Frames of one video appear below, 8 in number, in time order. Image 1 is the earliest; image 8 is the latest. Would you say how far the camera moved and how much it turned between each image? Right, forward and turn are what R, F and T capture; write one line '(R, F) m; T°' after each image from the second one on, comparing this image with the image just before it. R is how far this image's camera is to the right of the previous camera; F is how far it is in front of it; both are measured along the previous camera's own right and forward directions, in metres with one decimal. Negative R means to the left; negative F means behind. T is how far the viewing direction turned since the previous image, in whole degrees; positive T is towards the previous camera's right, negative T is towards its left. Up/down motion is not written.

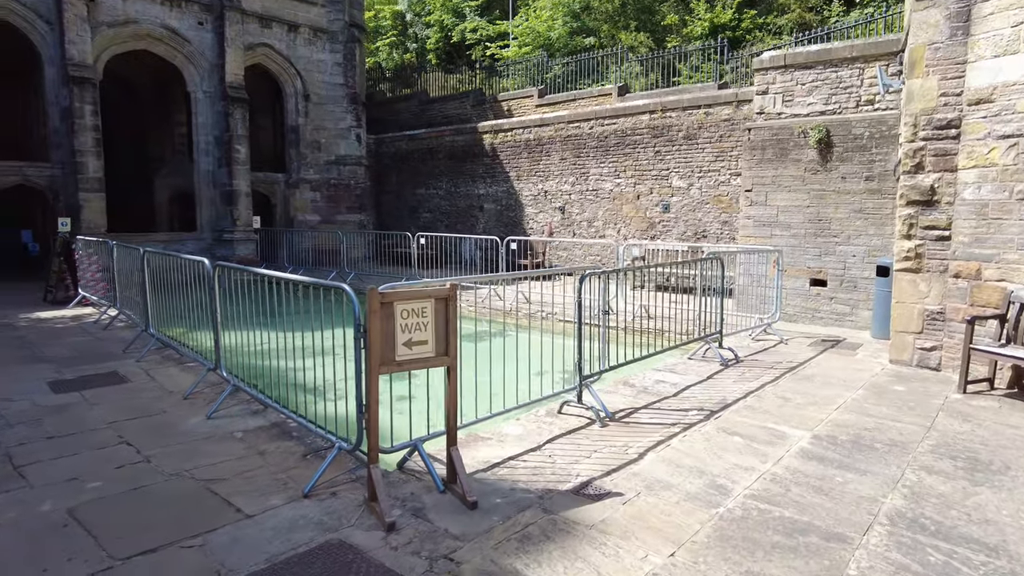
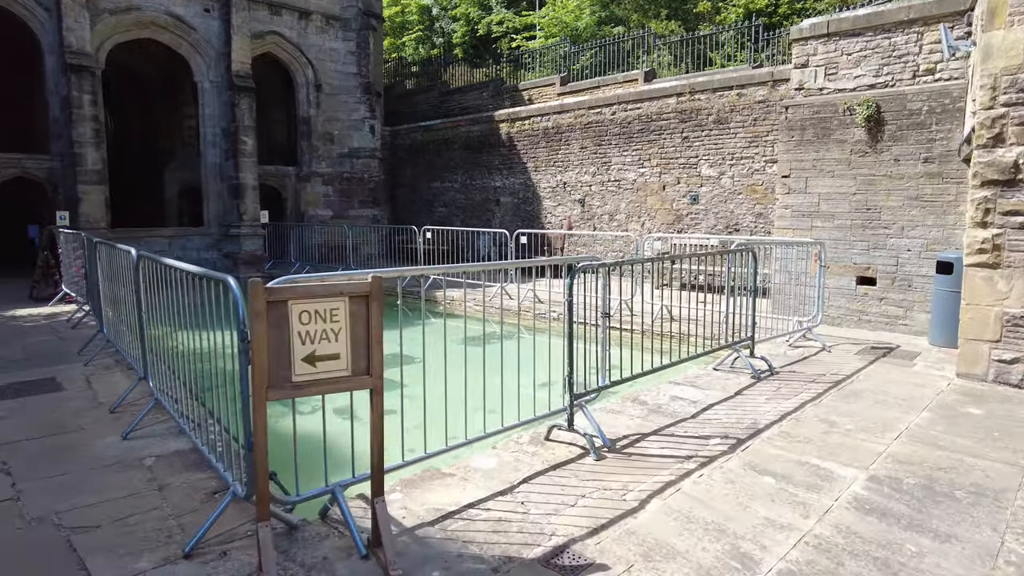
(+0.4, +1.0) m; -3°
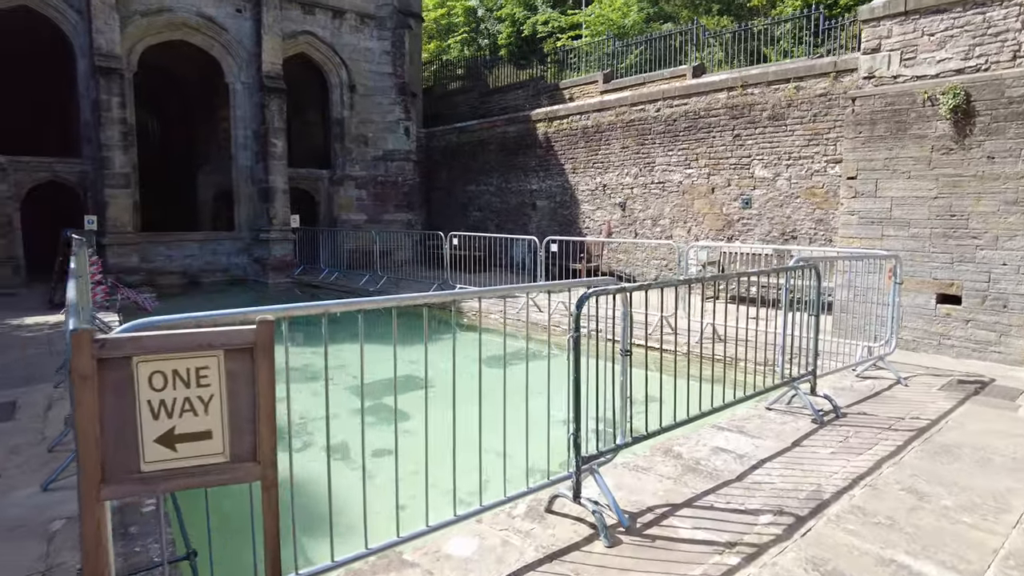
(+0.3, +0.9) m; -4°
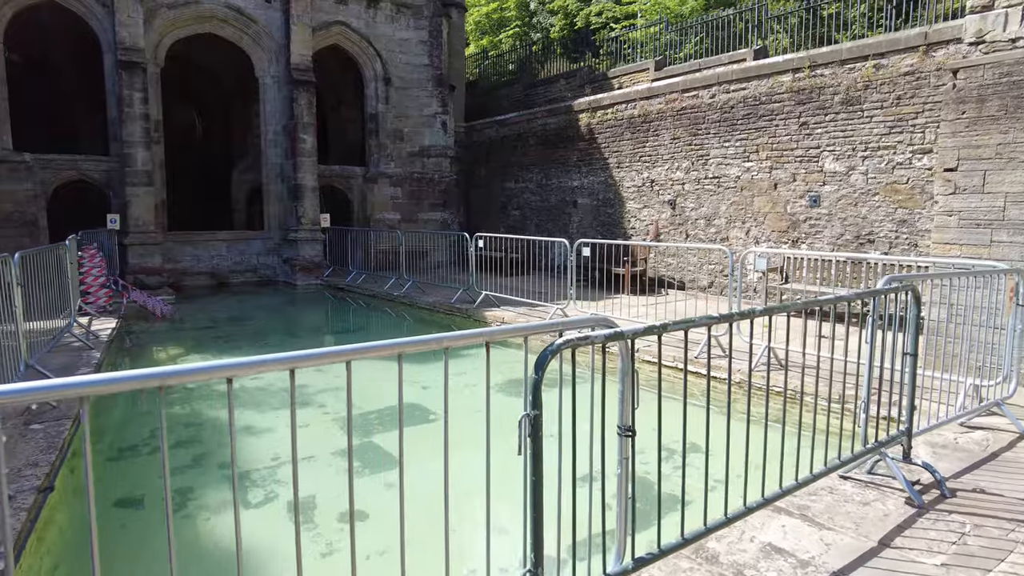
(+0.4, +1.2) m; -5°
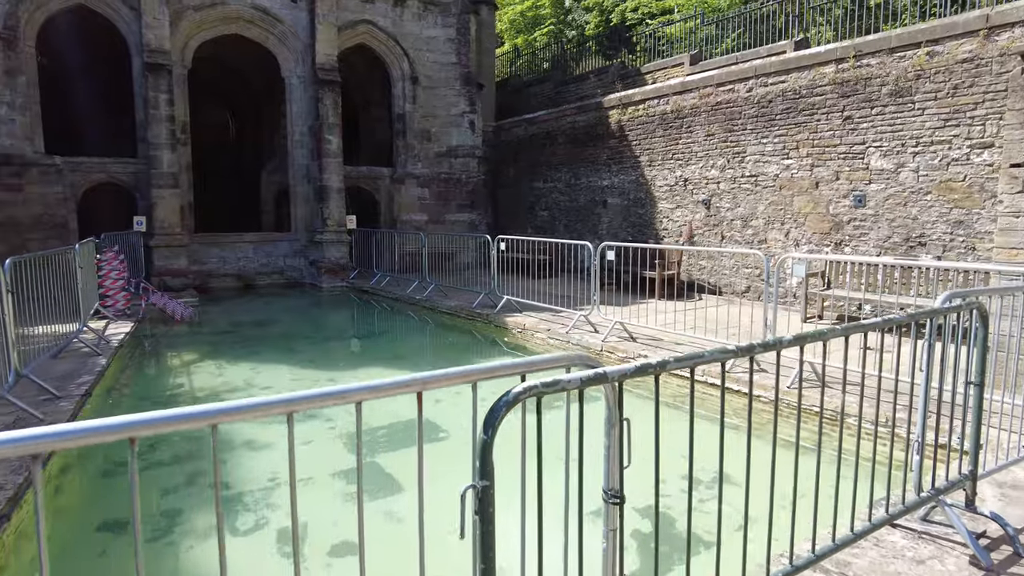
(+0.2, +0.4) m; -3°
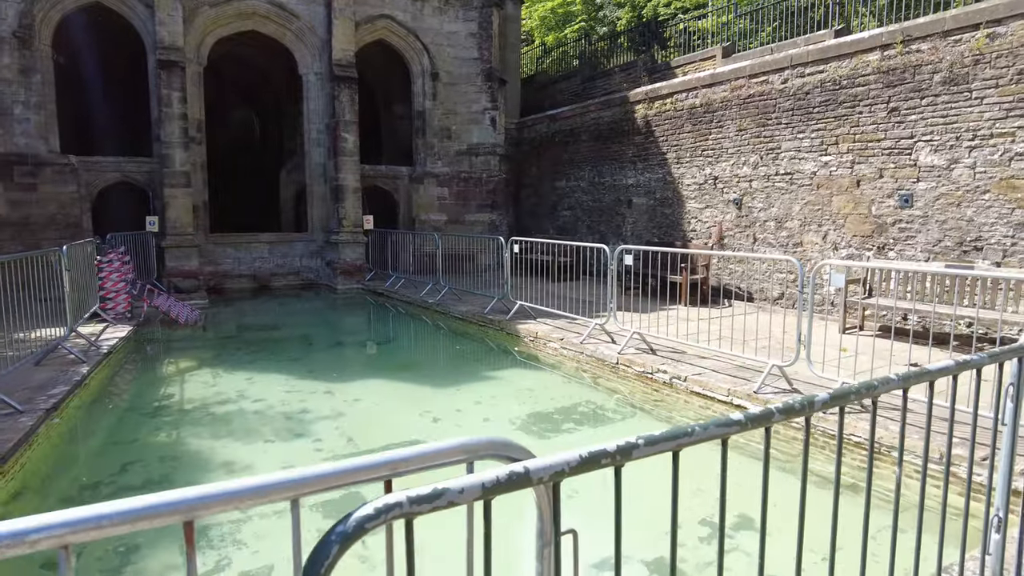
(+0.3, +0.6) m; -3°
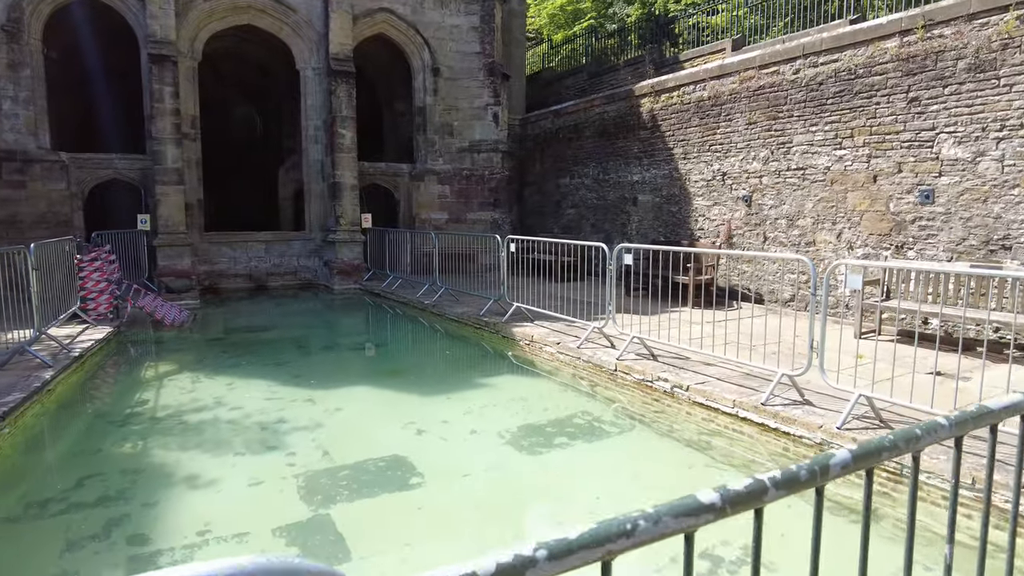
(+0.2, +0.4) m; -1°
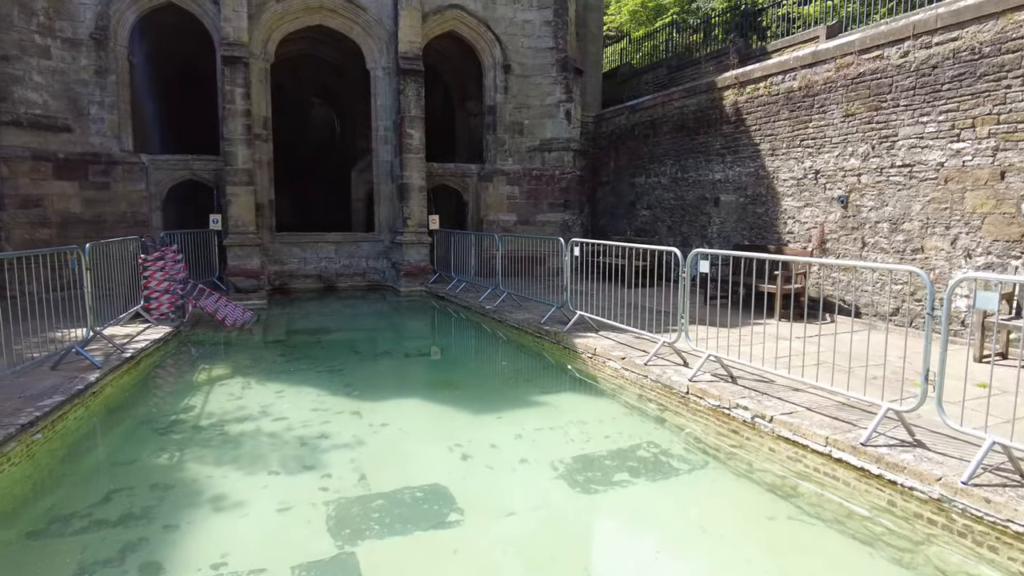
(+0.2, +0.6) m; -7°
